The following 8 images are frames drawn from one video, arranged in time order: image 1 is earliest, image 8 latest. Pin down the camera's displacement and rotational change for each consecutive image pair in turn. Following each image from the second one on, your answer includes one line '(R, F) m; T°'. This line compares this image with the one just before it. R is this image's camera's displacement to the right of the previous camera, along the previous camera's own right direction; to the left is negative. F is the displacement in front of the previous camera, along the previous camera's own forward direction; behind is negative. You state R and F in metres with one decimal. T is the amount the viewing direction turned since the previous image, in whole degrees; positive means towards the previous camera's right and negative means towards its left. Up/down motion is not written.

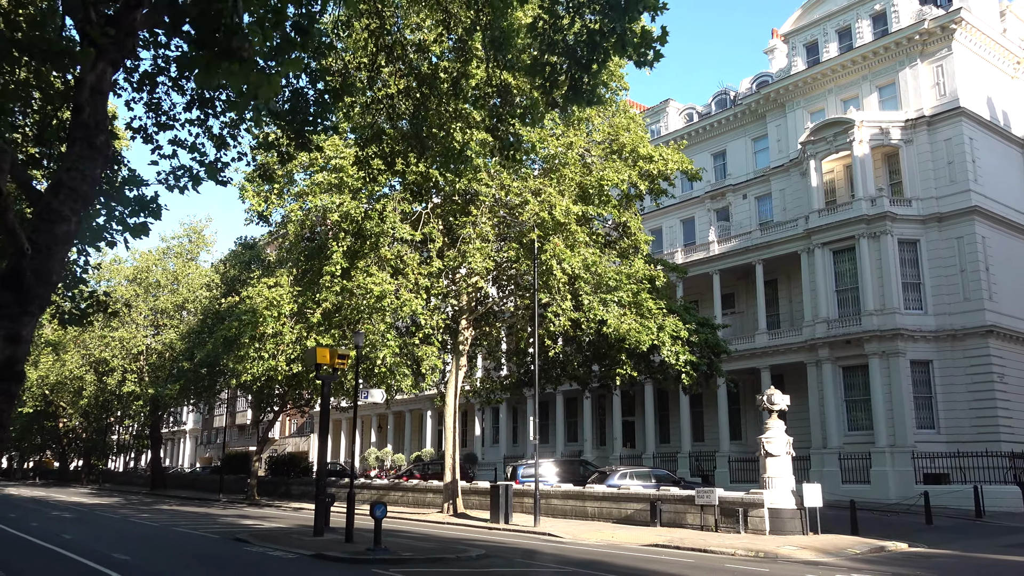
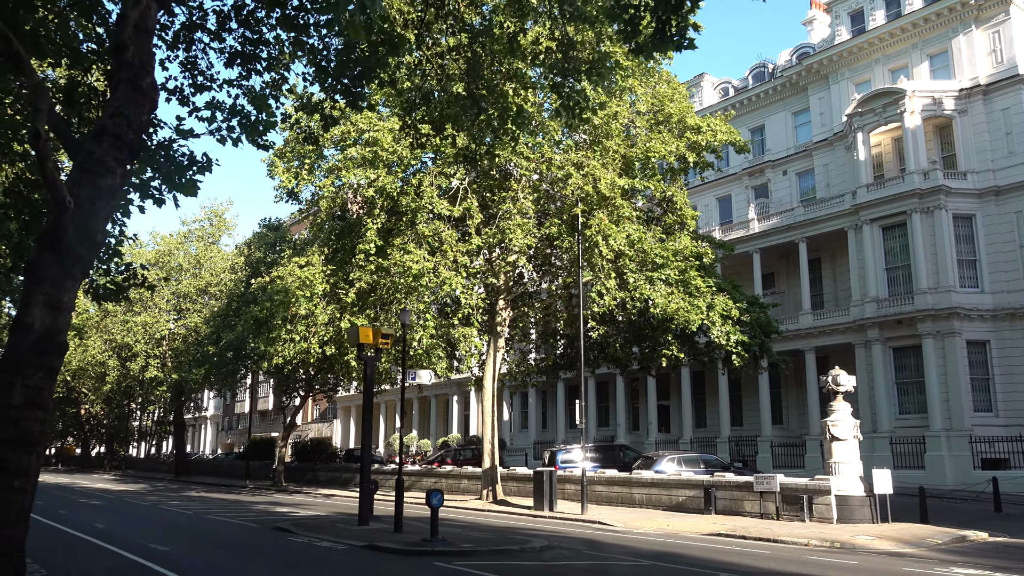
(-0.9, +1.1) m; -1°
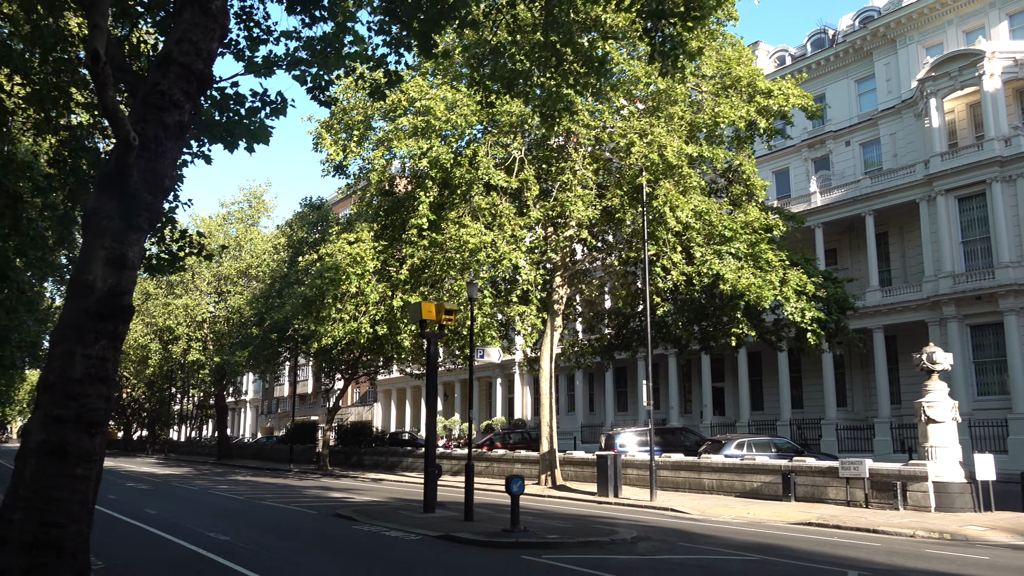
(-0.8, +1.2) m; -2°
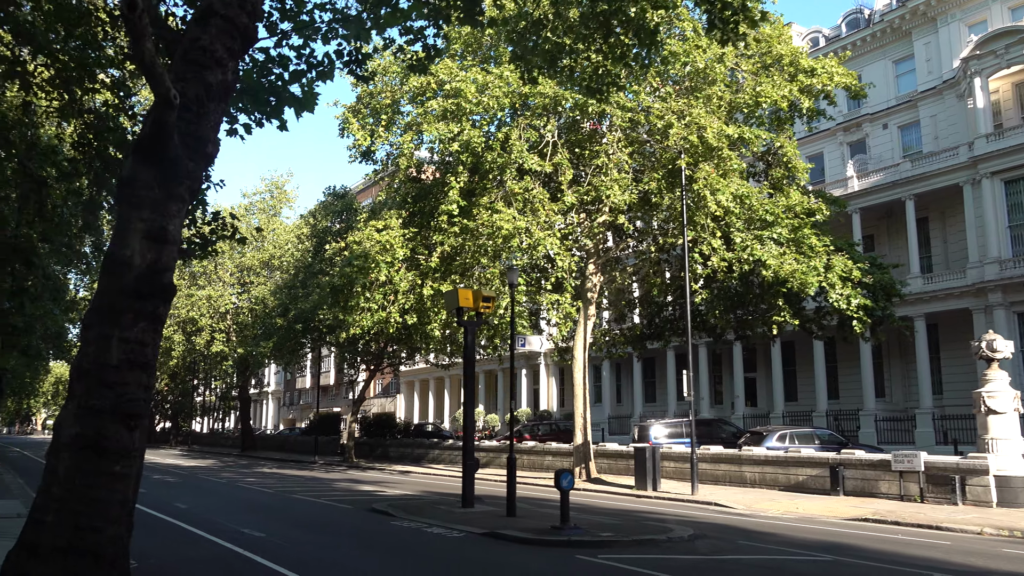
(-0.5, +0.7) m; -1°
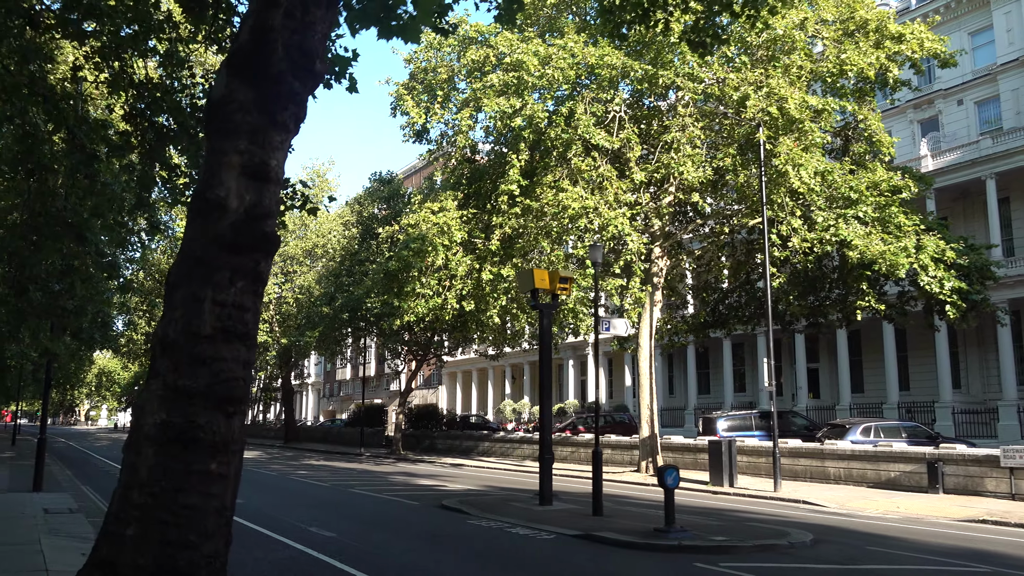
(-0.9, +1.2) m; -2°
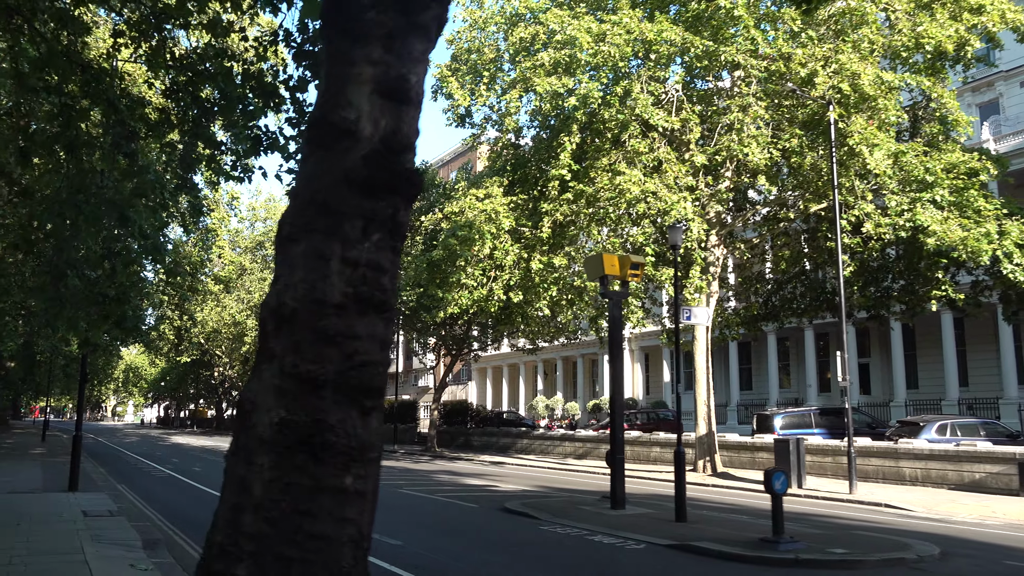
(-0.8, +1.1) m; -1°
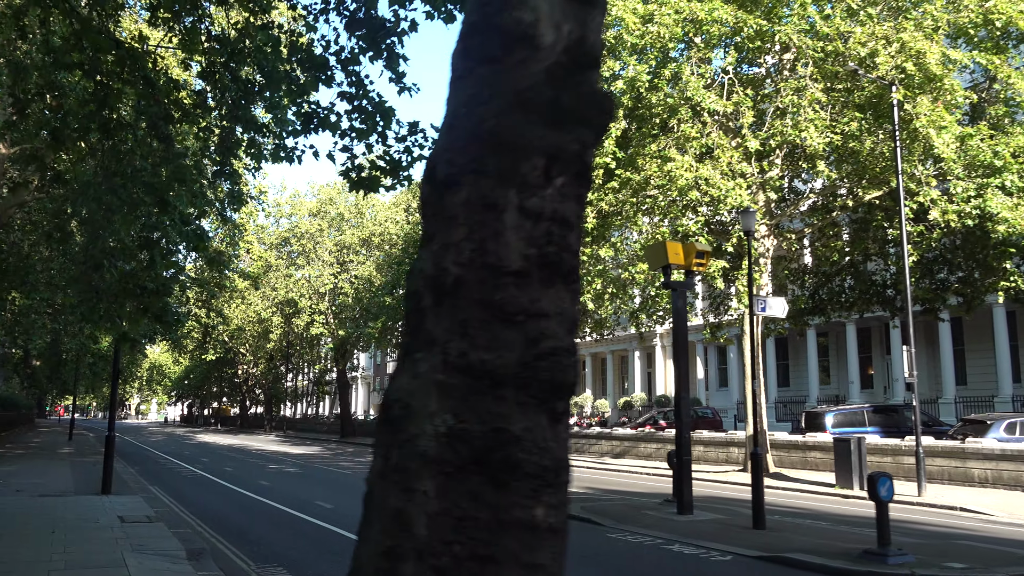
(-0.6, +0.8) m; -1°
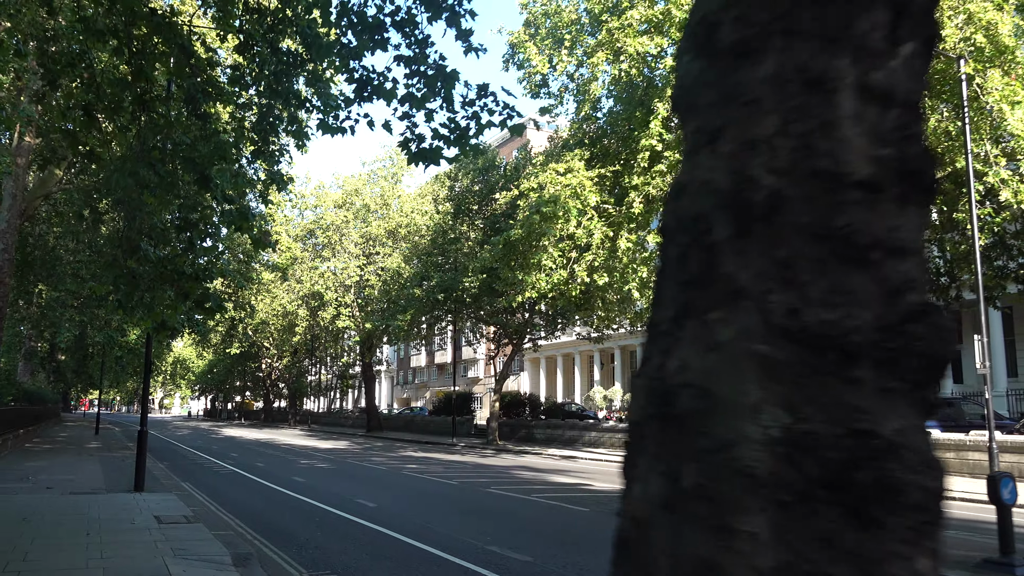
(-0.6, +0.8) m; -1°
